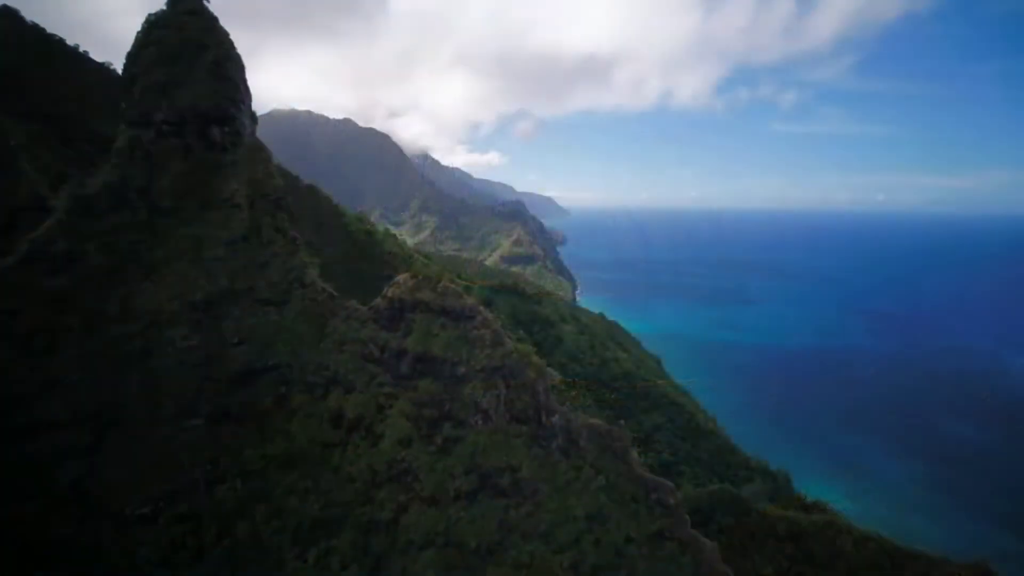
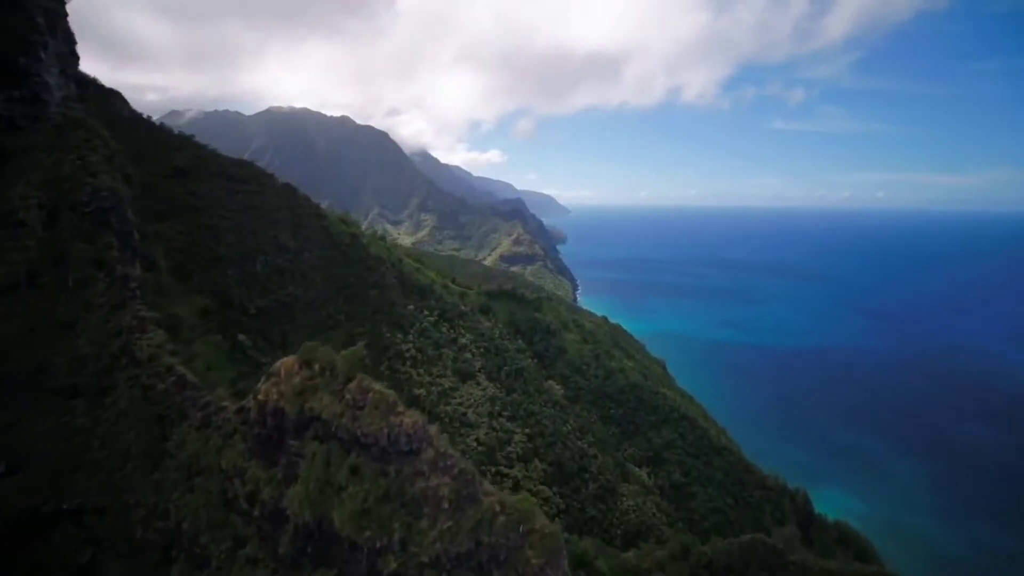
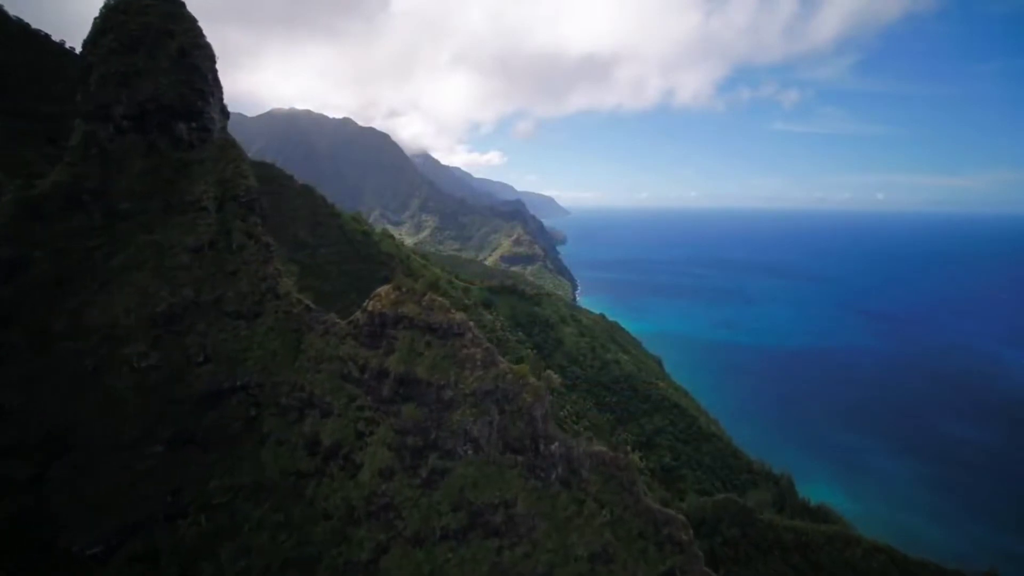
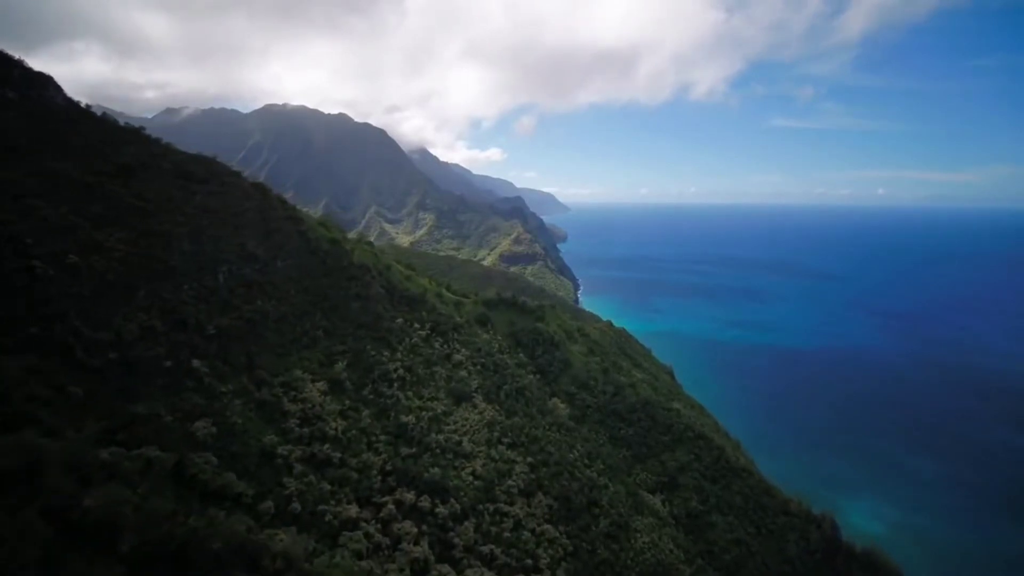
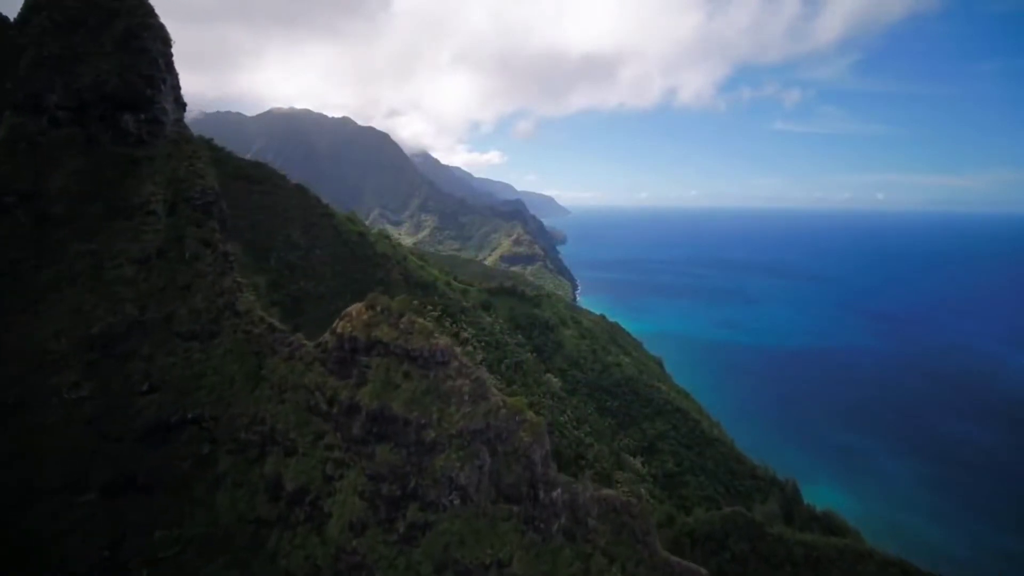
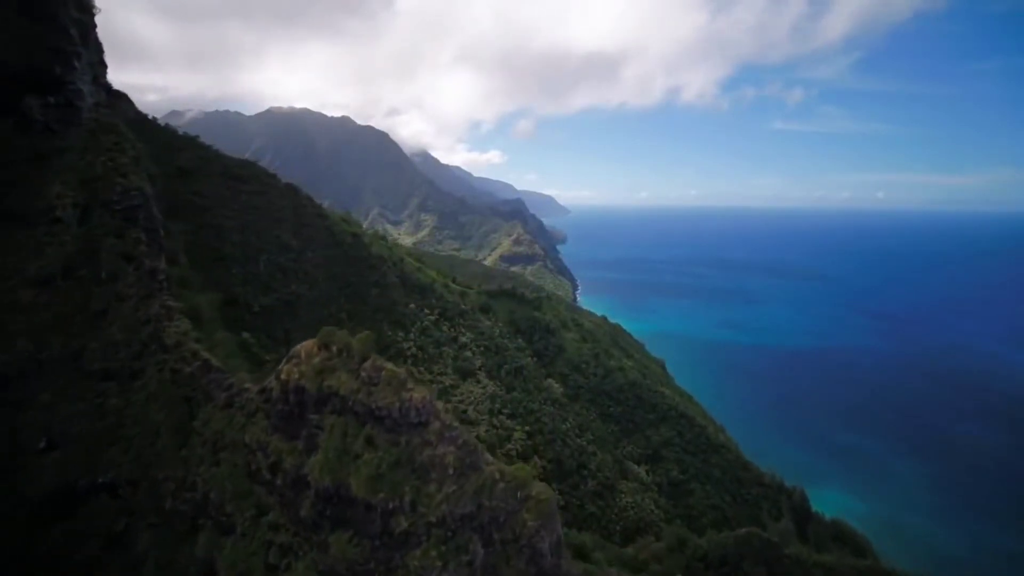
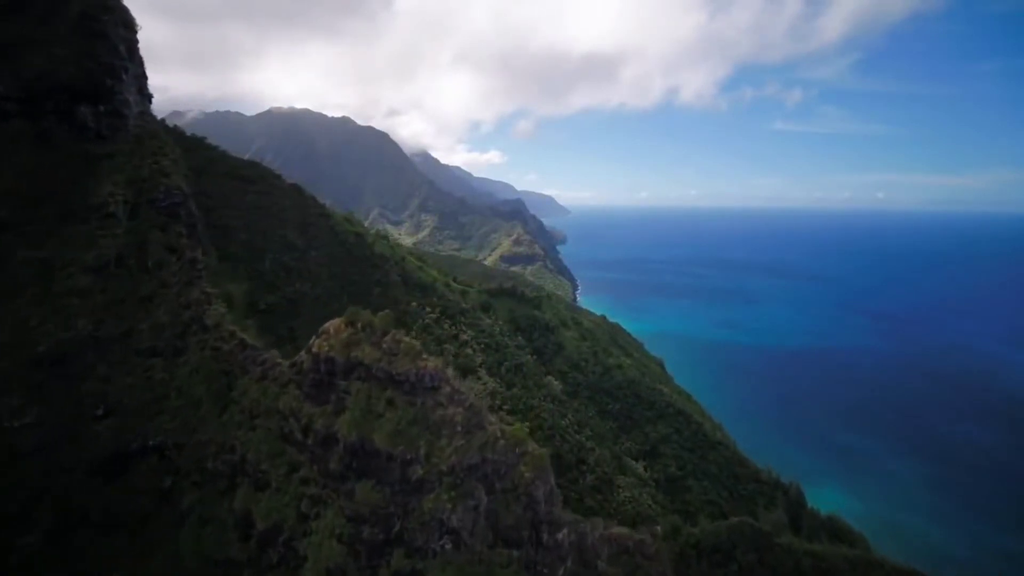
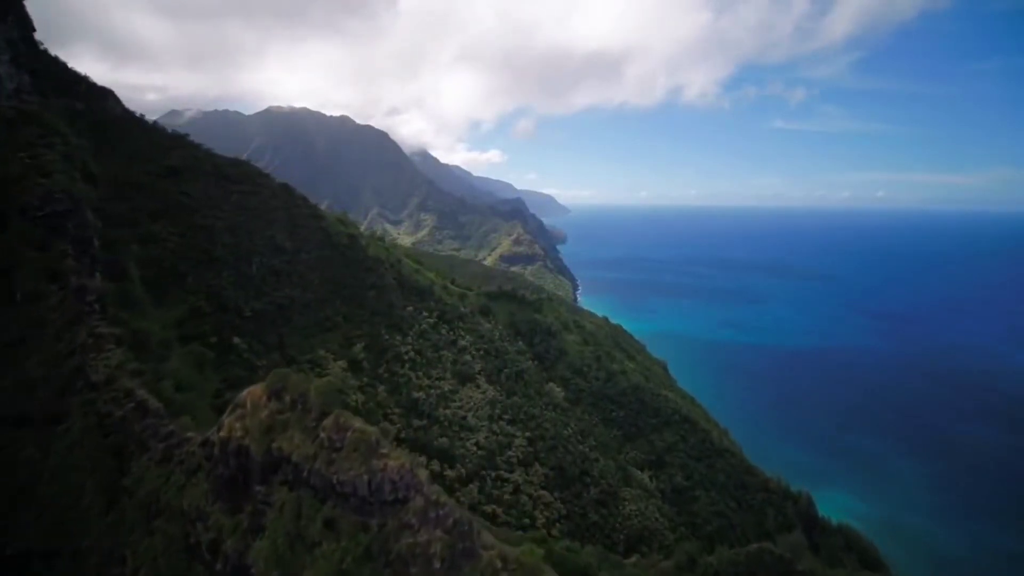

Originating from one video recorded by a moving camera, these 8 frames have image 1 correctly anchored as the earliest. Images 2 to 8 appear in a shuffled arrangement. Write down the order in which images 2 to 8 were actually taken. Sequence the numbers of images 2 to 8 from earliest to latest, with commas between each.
3, 5, 7, 6, 2, 8, 4
